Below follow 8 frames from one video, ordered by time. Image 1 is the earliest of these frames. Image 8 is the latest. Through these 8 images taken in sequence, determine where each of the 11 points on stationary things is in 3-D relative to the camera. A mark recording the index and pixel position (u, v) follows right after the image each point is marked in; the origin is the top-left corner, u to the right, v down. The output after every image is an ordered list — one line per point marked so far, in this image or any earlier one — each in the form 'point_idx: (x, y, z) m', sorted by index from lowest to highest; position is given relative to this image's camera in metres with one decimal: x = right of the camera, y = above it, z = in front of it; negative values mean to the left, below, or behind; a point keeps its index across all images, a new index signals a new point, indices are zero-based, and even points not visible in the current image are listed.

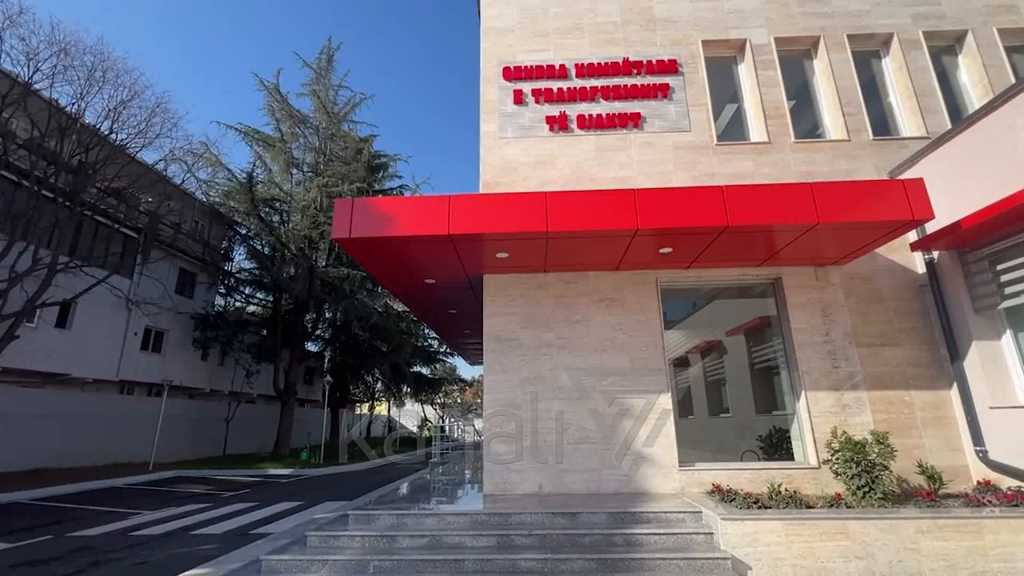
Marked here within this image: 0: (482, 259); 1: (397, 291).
0: (-0.5, +0.5, +8.0) m
1: (-2.3, -0.1, +9.8) m
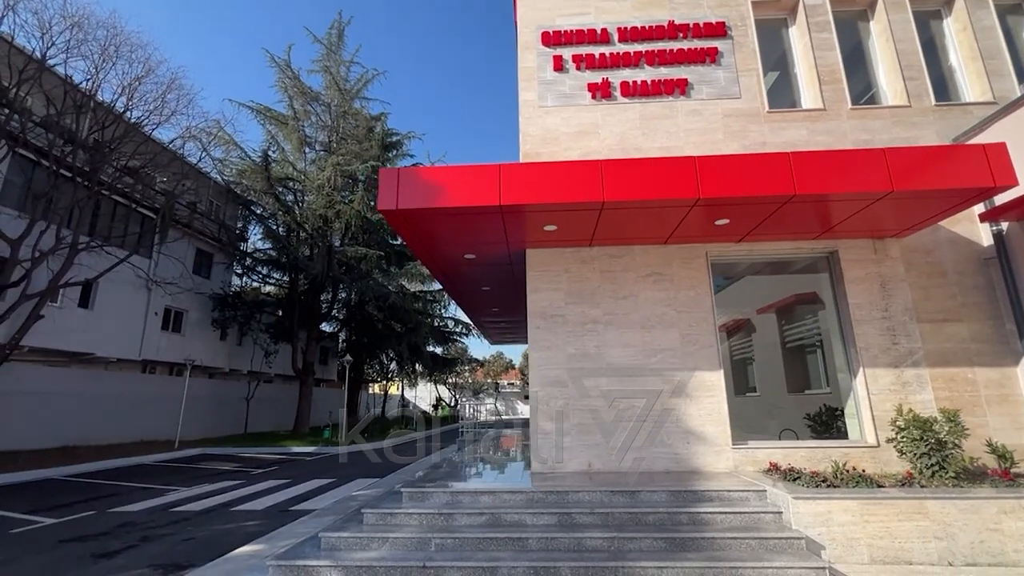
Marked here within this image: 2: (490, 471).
0: (+0.3, +0.9, +7.7) m
1: (-1.5, +0.4, +9.5) m
2: (-0.4, -3.3, +8.6) m
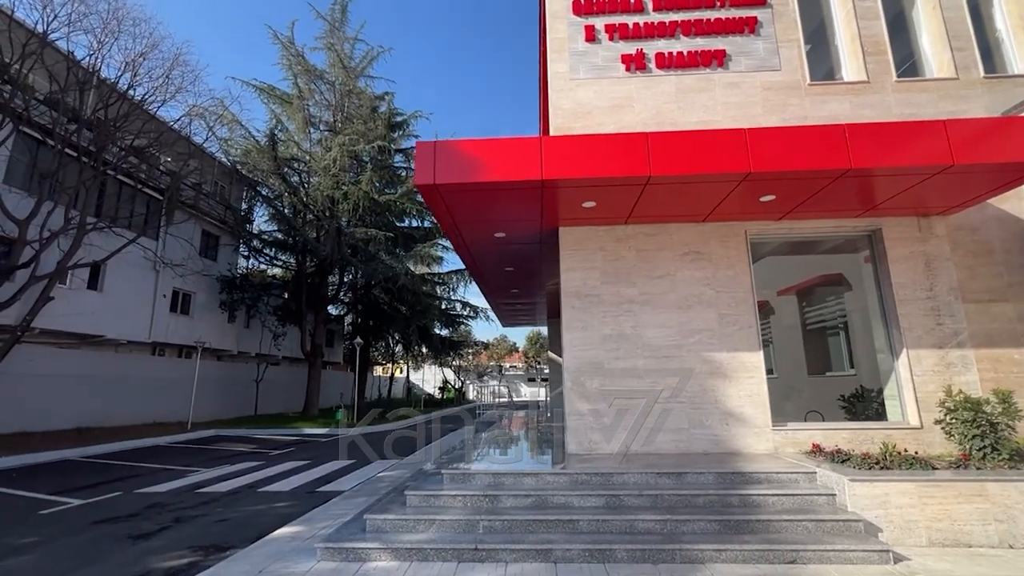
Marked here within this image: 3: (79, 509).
0: (+0.8, +1.2, +7.5) m
1: (-1.0, +0.8, +9.3) m
2: (+0.2, -3.0, +8.5) m
3: (-7.4, -3.8, +8.0) m
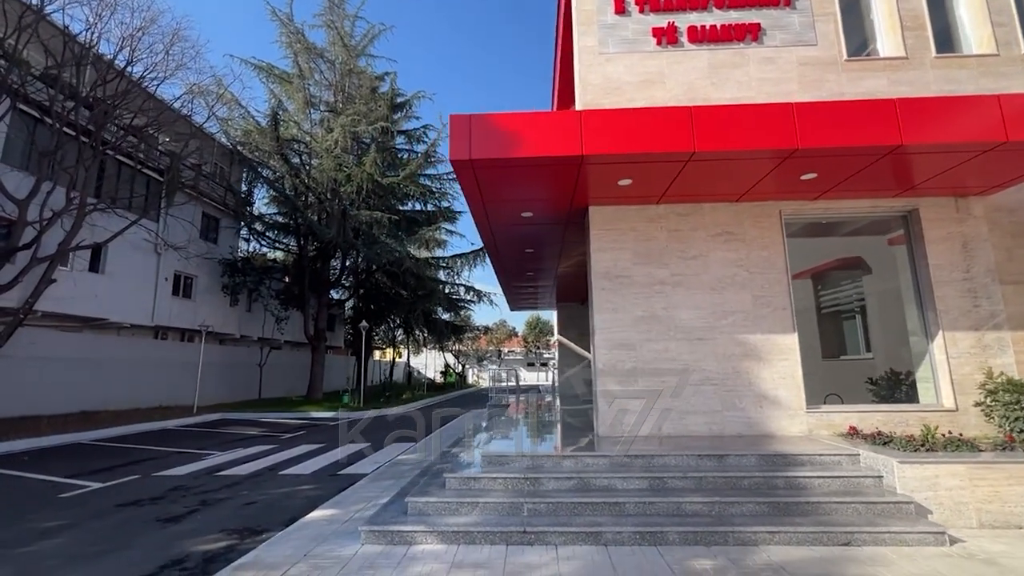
0: (+1.3, +1.5, +7.3) m
1: (-0.5, +1.2, +9.1) m
2: (+0.6, -2.6, +8.4) m
3: (-6.9, -3.4, +7.9) m
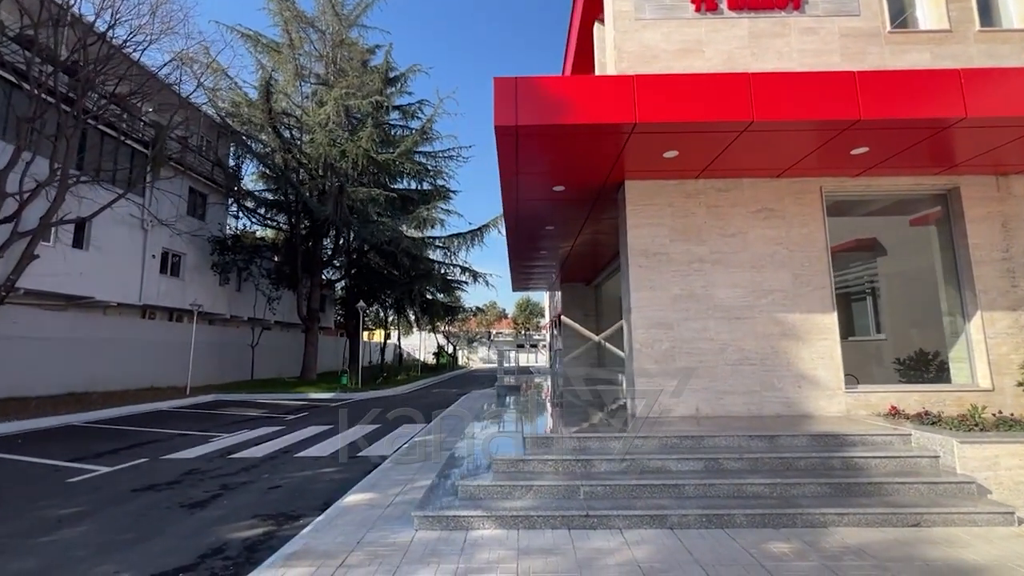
0: (+1.9, +1.9, +6.9) m
1: (0.0, +1.6, +8.7) m
2: (+1.1, -2.2, +8.2) m
3: (-6.4, -3.0, +7.5) m
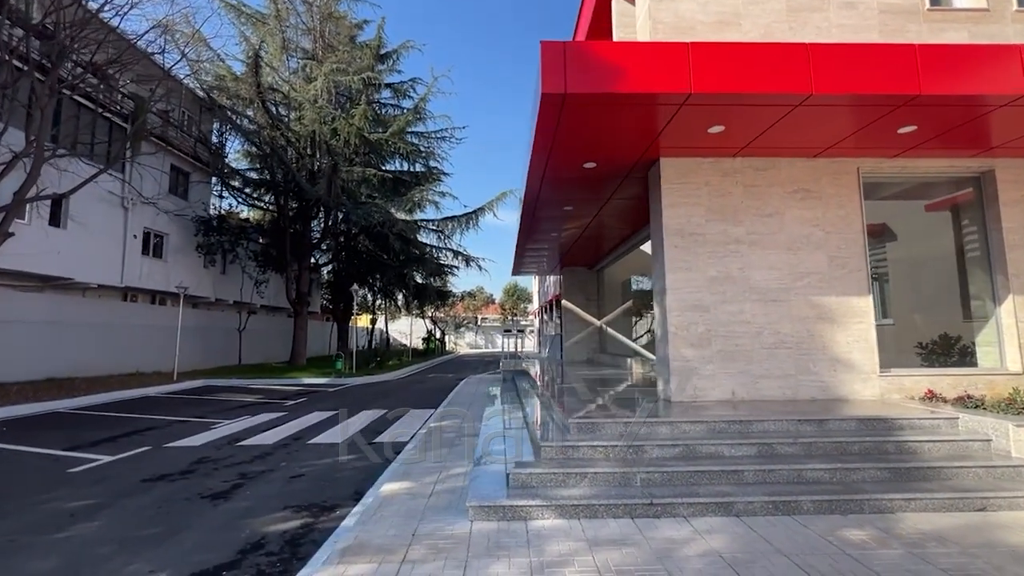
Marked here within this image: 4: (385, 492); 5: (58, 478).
0: (+2.4, +2.1, +6.7) m
1: (+0.5, +1.9, +8.4) m
2: (+1.6, -1.9, +8.0) m
3: (-5.9, -2.7, +7.1) m
4: (-1.4, -2.3, +5.4) m
5: (-6.4, -2.7, +6.6) m
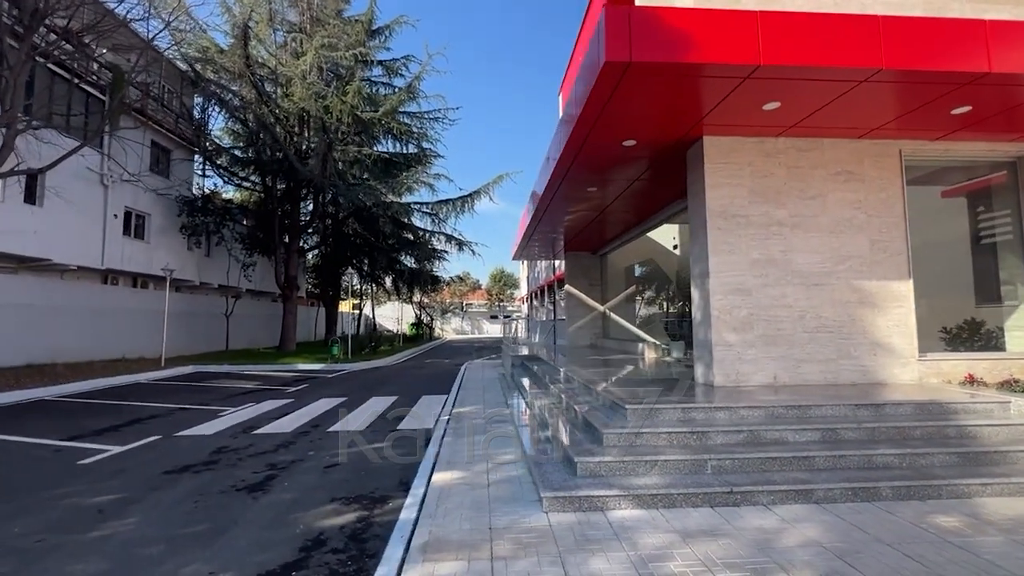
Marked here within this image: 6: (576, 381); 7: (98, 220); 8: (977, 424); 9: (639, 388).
0: (+3.0, +2.4, +6.4) m
1: (+1.0, +2.2, +8.1) m
2: (+2.1, -1.6, +7.9) m
3: (-5.4, -2.4, +6.6) m
4: (-0.8, -2.1, +5.1) m
5: (-5.8, -2.4, +6.2) m
6: (+1.2, -1.7, +8.8) m
7: (-17.4, +2.9, +19.9) m
8: (+5.2, -1.5, +5.3) m
9: (+2.0, -1.5, +7.2) m
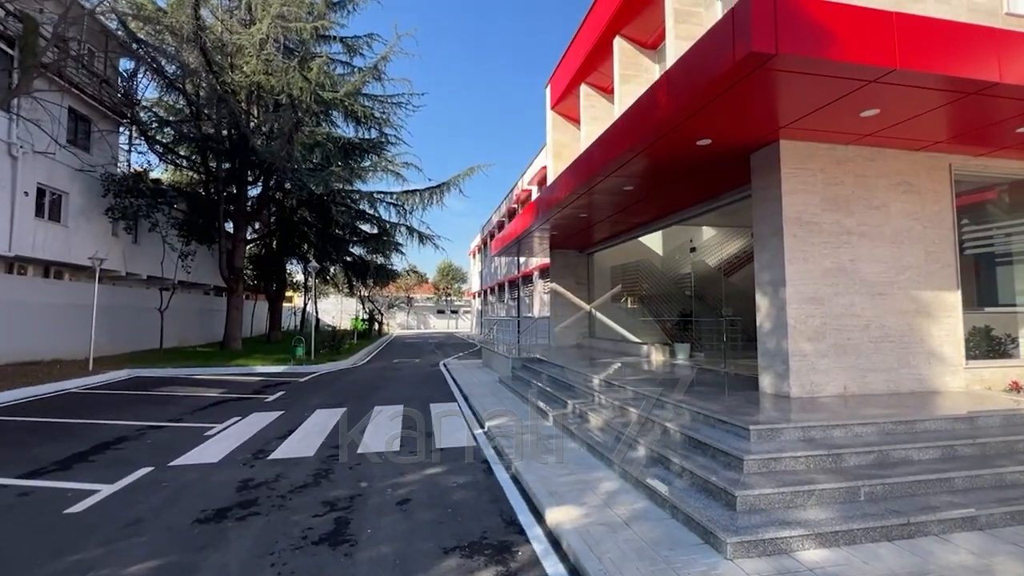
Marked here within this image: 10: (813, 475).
0: (+4.1, +2.3, +6.2) m
1: (+1.9, +2.2, +7.6) m
2: (+3.0, -1.7, +7.6) m
3: (-4.3, -2.4, +5.3) m
4: (+0.5, -2.2, +4.5) m
5: (-4.6, -2.4, +4.8) m
6: (+2.0, -1.8, +8.3) m
7: (-18.0, +3.2, +16.7) m
8: (+6.4, -1.7, +5.5) m
9: (+2.9, -1.6, +6.9) m
10: (+2.9, -1.8, +4.6) m
